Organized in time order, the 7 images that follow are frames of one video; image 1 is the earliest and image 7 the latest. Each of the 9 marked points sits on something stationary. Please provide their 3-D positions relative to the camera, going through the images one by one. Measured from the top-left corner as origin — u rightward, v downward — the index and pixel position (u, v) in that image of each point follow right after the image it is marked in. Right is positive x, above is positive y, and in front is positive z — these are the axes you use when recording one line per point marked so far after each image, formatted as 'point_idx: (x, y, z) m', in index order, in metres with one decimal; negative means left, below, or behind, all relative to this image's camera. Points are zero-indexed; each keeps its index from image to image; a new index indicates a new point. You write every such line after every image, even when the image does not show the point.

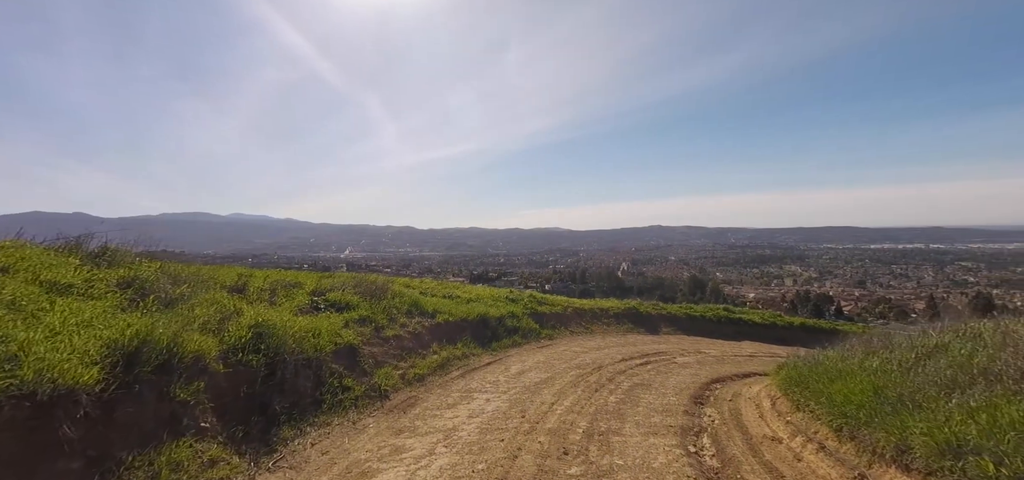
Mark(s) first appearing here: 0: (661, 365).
0: (+3.1, -2.6, +9.1) m
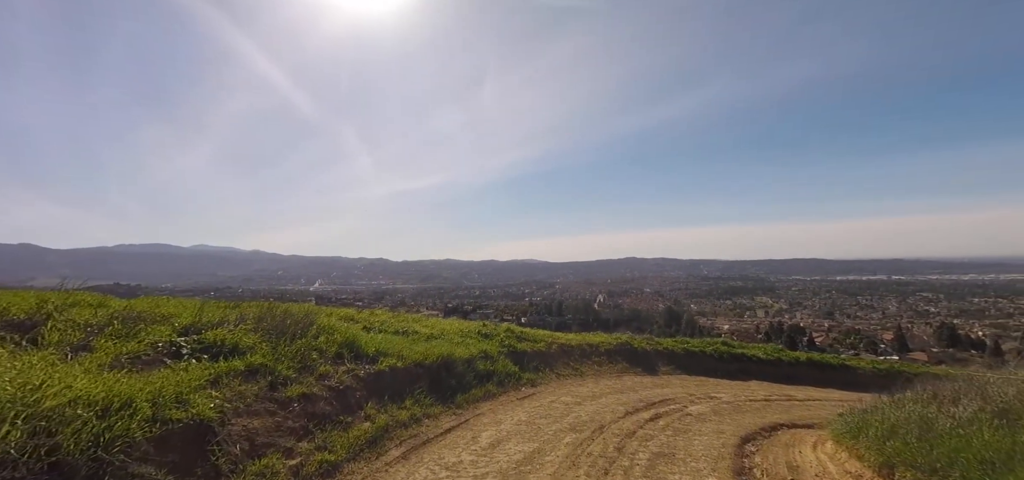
0: (+2.6, -2.9, +7.1) m
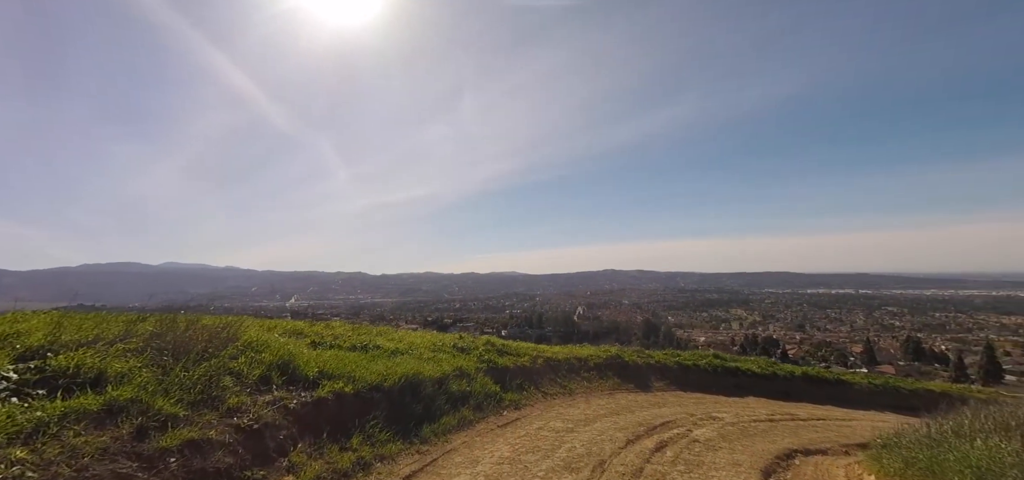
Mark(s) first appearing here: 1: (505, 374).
0: (+2.4, -2.9, +6.1) m
1: (-0.1, -2.4, +8.0) m
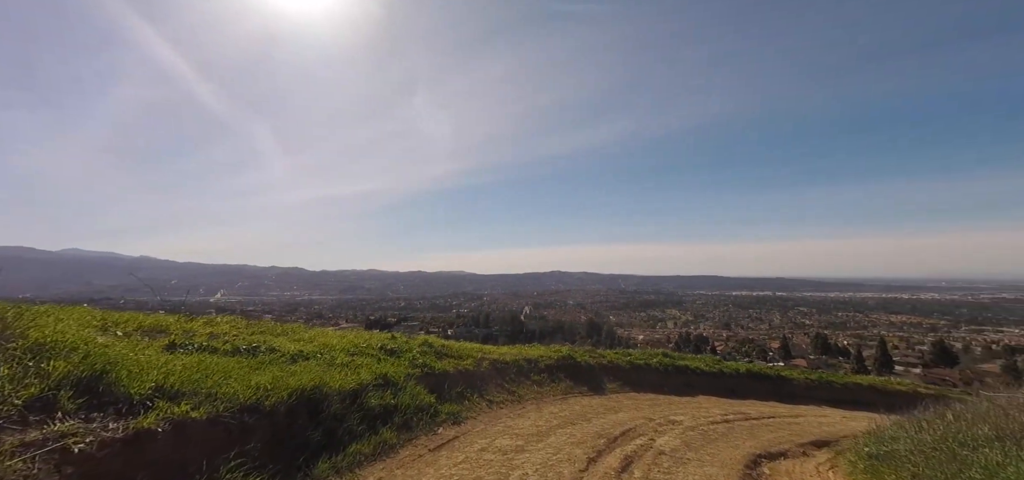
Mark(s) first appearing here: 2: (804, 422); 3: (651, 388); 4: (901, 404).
0: (+1.6, -2.6, +5.2) m
1: (-1.1, -2.1, +6.8) m
2: (+6.9, -4.4, +10.6) m
3: (+3.6, -3.9, +11.7) m
4: (+12.7, -5.5, +14.8) m
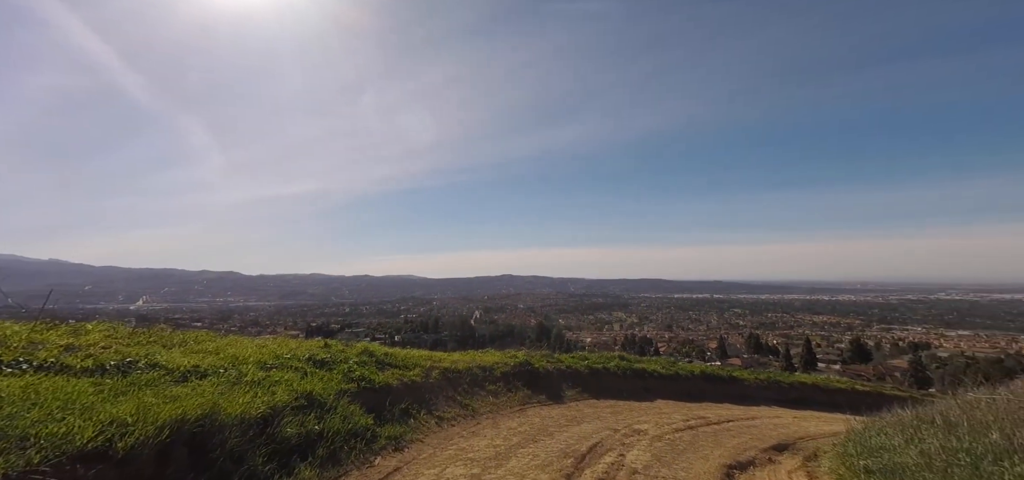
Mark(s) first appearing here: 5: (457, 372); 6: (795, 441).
0: (+1.2, -2.5, +4.5) m
1: (-1.7, -2.0, +5.8) m
2: (+5.8, -4.3, +10.4) m
3: (+2.5, -3.9, +11.2) m
4: (+11.1, -5.5, +15.3) m
5: (-1.0, -2.4, +8.0) m
6: (+5.9, -4.2, +9.2) m
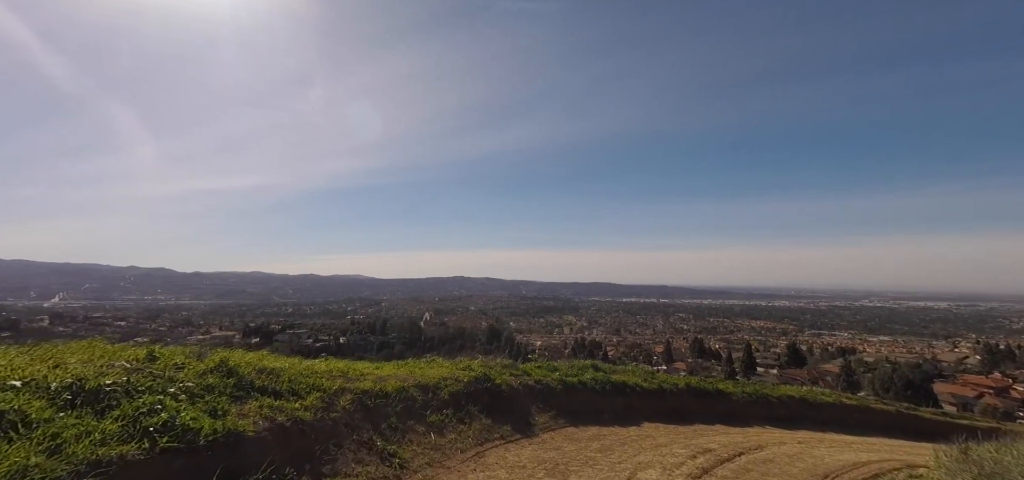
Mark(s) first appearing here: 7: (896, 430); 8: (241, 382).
0: (+1.0, -2.1, +2.2) m
1: (-2.0, -1.6, +3.2) m
2: (+5.0, -4.1, +8.6) m
3: (+1.6, -3.5, +9.0) m
4: (+9.7, -5.5, +13.9) m
5: (-1.5, -1.9, +5.5) m
6: (+5.1, -3.9, +7.4) m
7: (+12.8, -6.4, +15.1) m
8: (-2.6, -1.4, +4.5) m
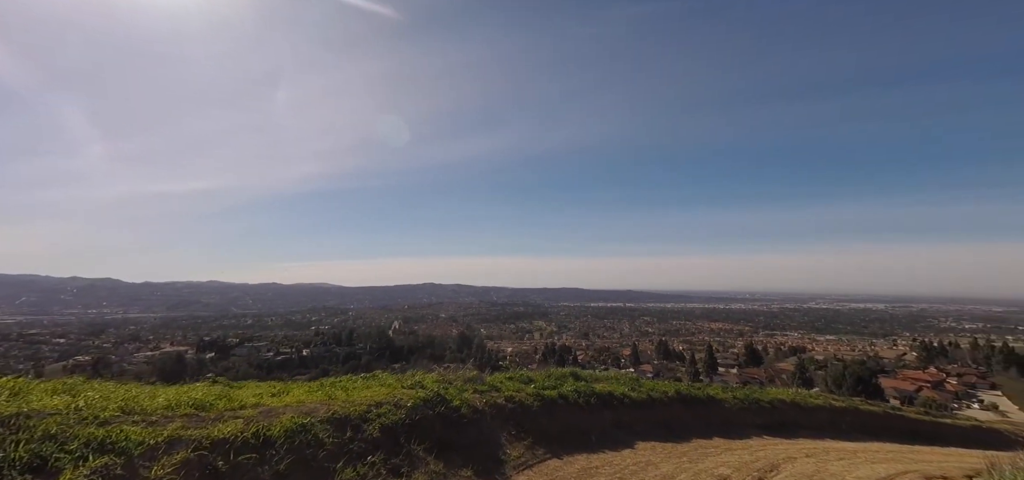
0: (+0.9, -1.8, +0.5) m
1: (-2.1, -1.2, +1.3) m
2: (+4.5, -3.8, +7.1) m
3: (+1.0, -3.2, +7.3) m
4: (+8.8, -5.2, +12.7) m
5: (-1.8, -1.6, +3.6) m
6: (+4.7, -3.6, +5.9) m
7: (+11.8, -6.1, +14.1) m
8: (-2.8, -1.1, +2.5) m
